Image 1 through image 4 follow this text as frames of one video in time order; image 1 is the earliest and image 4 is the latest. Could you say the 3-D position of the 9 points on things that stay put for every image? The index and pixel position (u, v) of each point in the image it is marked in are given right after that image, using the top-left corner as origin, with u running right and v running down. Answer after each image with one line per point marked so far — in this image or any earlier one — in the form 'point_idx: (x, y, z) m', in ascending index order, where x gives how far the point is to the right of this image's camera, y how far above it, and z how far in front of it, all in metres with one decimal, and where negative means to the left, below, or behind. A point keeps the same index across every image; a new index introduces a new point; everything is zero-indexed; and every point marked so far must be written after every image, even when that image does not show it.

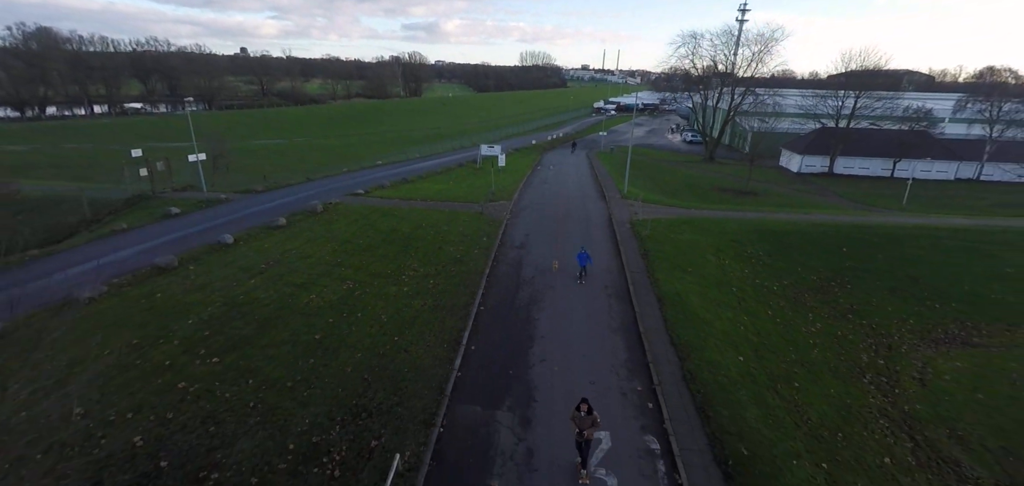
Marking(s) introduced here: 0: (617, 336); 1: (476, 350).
0: (+2.9, -2.5, +13.2) m
1: (-0.8, -2.6, +12.4) m
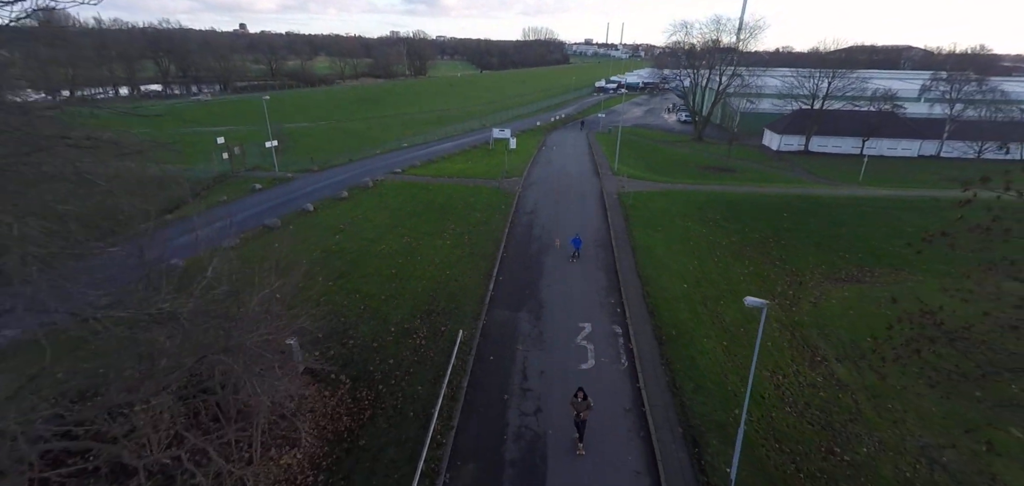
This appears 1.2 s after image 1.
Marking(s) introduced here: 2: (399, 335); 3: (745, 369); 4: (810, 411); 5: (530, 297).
0: (+3.4, -1.1, +18.8) m
1: (-0.3, -1.3, +18.0) m
2: (-3.4, -2.8, +14.7) m
3: (+6.8, -3.6, +14.3) m
4: (+7.9, -4.4, +13.0) m
5: (+0.6, -1.9, +16.9) m
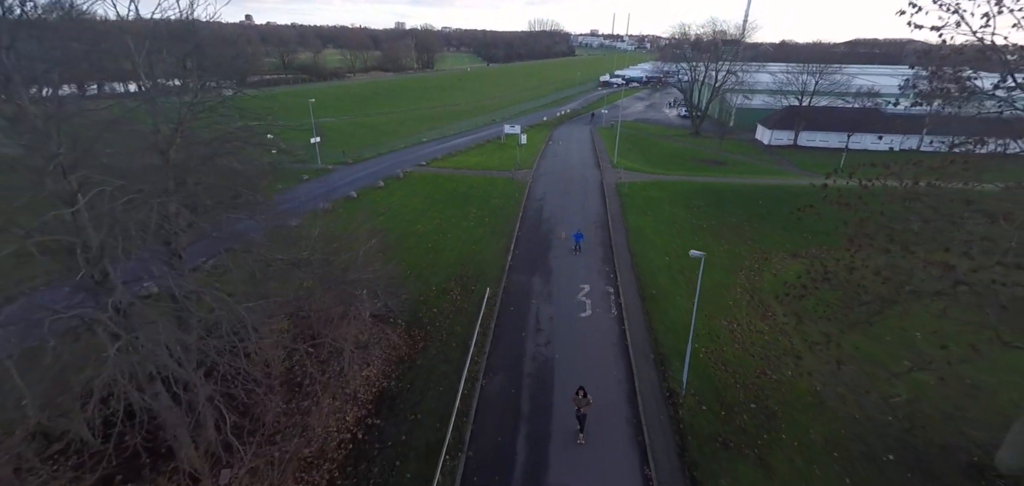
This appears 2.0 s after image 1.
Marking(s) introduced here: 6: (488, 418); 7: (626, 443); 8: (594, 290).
0: (+4.0, -0.2, +23.0) m
1: (+0.3, -0.4, +22.2) m
2: (-2.8, -1.9, +18.9) m
3: (+7.4, -2.8, +18.5) m
4: (+8.4, -3.6, +17.2) m
5: (+1.2, -1.0, +21.1) m
6: (-0.6, -4.8, +13.3) m
7: (+2.9, -5.1, +12.7) m
8: (+3.2, -1.9, +19.4) m
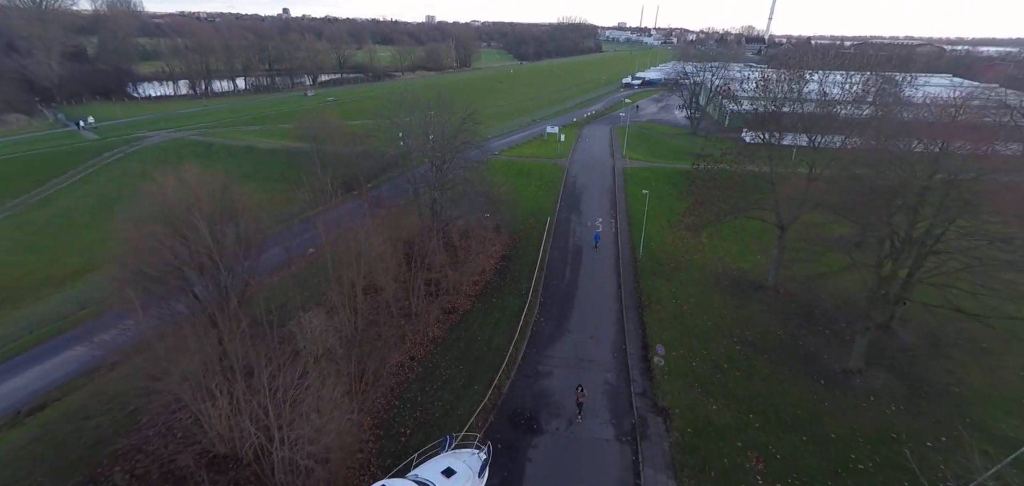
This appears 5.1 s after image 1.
0: (+7.6, +3.3, +40.2) m
1: (+3.9, +3.2, +39.6) m
2: (+0.6, +1.7, +36.5) m
3: (+10.7, +0.6, +35.6) m
4: (+11.7, -0.3, +34.2) m
5: (+4.8, +2.6, +38.4) m
6: (+2.5, -1.3, +30.8) m
7: (+6.0, -1.8, +30.0) m
8: (+6.7, +1.6, +36.7) m
